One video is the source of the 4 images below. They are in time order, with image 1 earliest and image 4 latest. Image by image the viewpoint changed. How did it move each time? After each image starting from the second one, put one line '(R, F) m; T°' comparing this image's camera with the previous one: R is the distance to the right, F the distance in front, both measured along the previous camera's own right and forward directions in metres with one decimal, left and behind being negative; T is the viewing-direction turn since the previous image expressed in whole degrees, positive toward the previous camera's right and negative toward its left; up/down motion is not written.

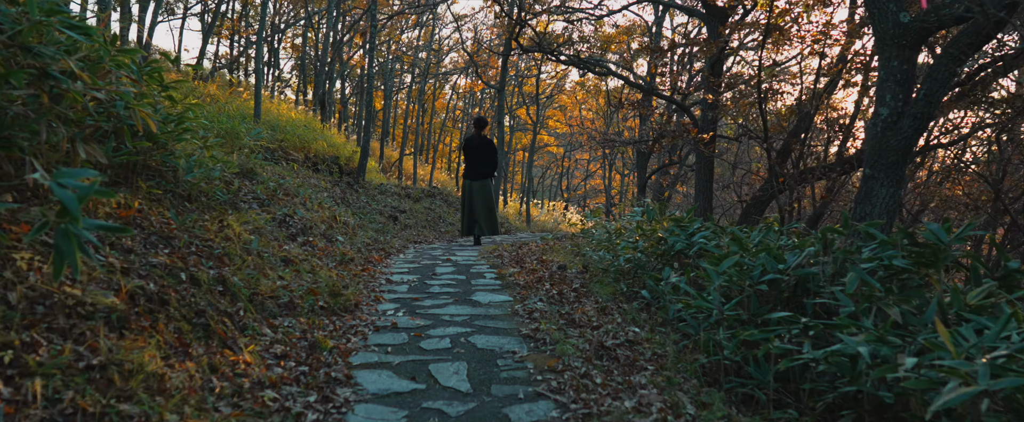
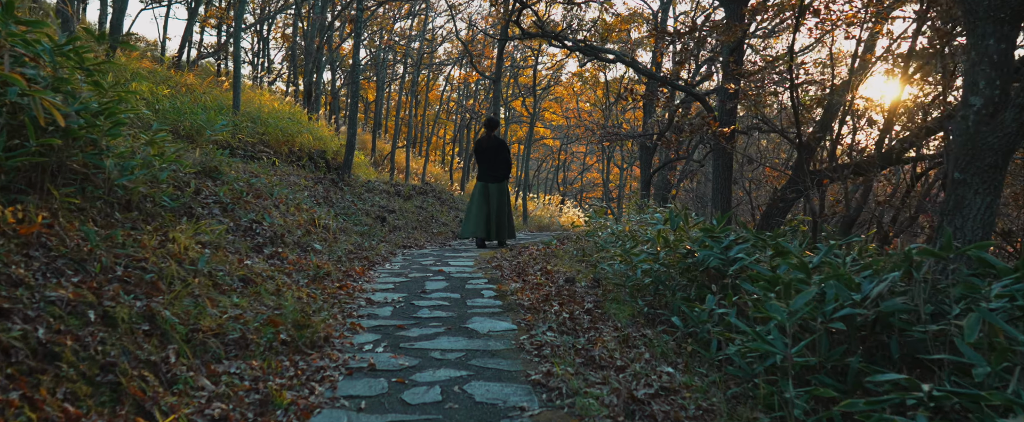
(-0.1, +1.1) m; 0°
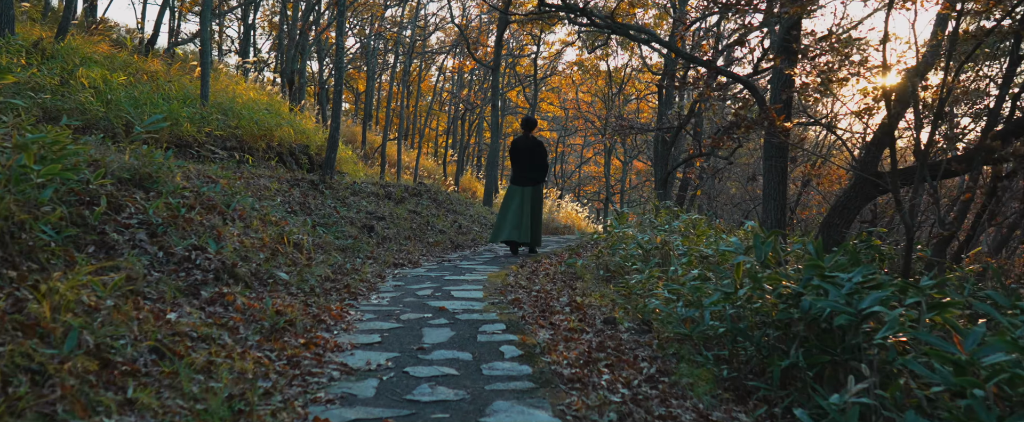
(-0.2, +1.7) m; +1°
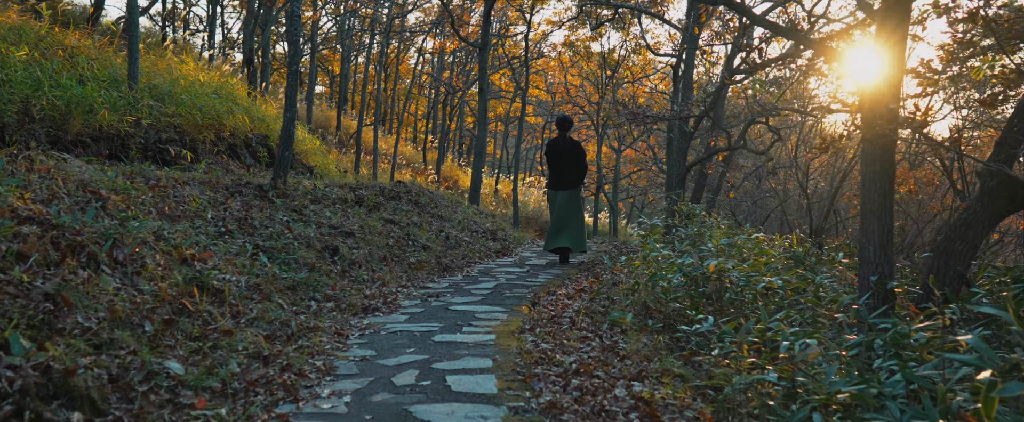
(-0.3, +2.3) m; +2°
